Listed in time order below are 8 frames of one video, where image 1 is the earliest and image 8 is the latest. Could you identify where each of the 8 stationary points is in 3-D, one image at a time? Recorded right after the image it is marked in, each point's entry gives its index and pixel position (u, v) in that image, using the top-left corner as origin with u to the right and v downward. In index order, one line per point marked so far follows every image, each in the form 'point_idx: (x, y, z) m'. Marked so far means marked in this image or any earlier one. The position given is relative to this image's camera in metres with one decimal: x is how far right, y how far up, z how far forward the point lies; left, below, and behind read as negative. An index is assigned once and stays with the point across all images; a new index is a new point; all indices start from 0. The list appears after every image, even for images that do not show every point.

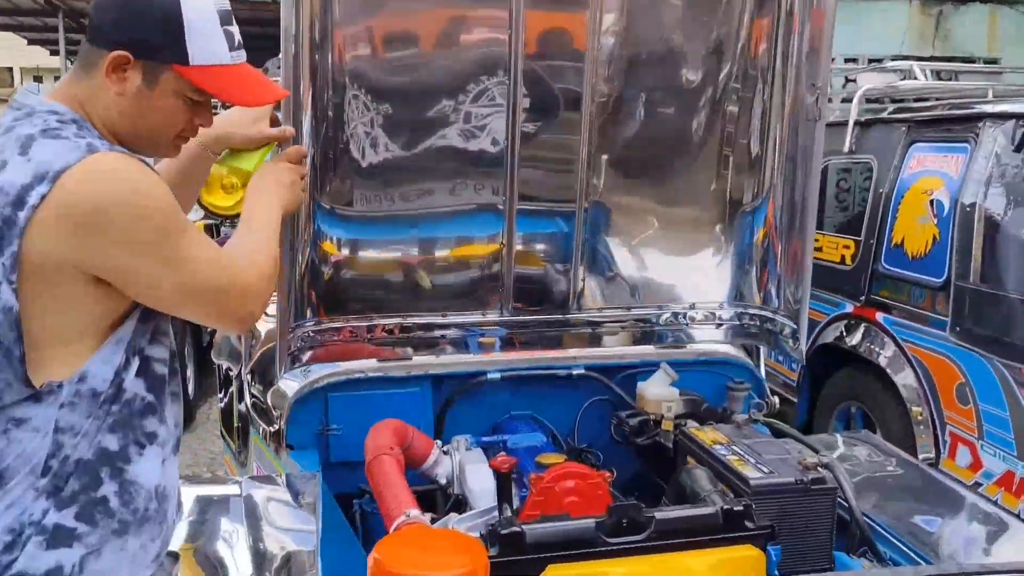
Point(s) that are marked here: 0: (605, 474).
0: (+0.3, -0.5, +2.5) m
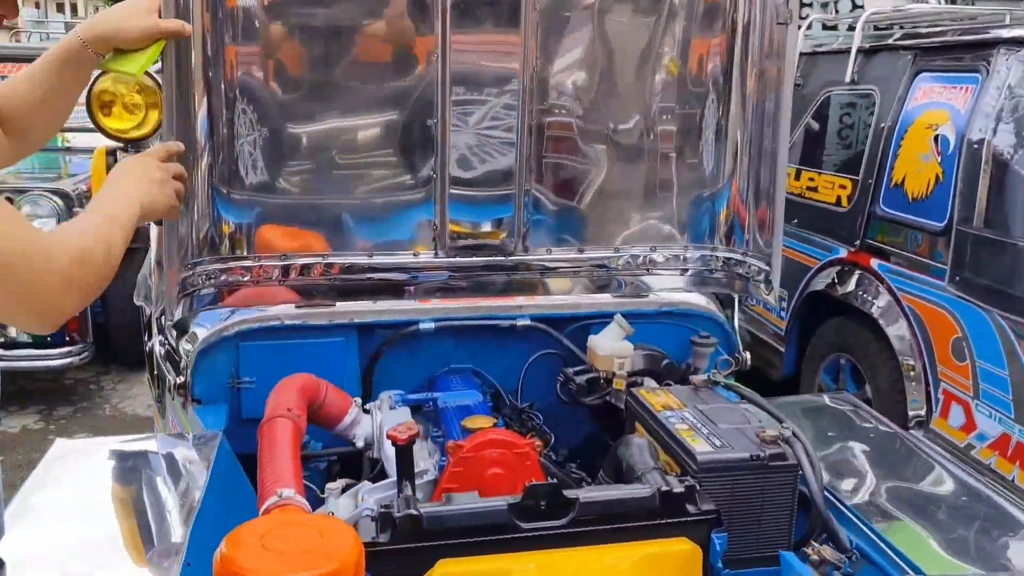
0: (+0.1, -0.4, +2.2) m
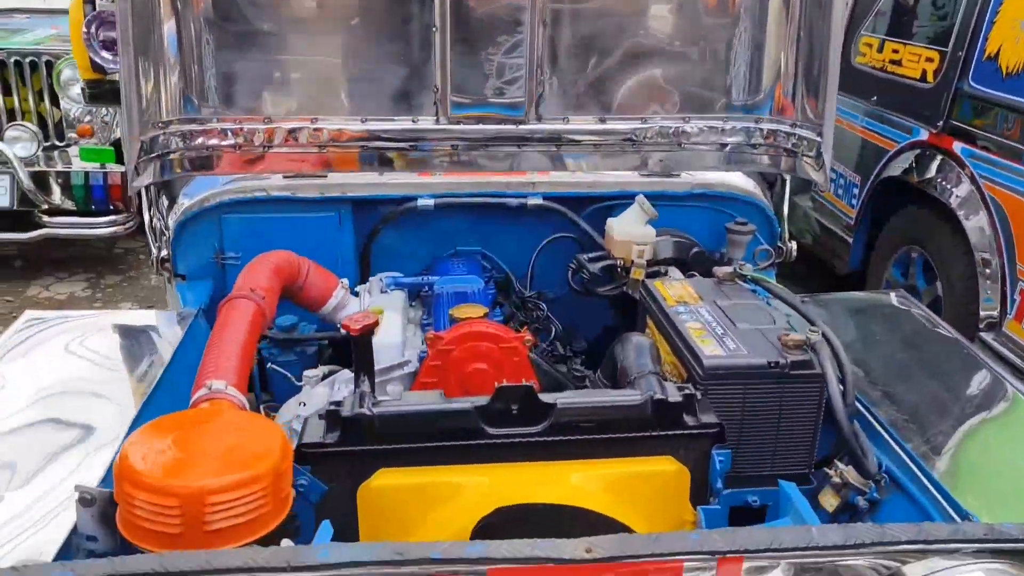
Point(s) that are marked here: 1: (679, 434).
0: (0.0, -0.1, +2.0) m
1: (+0.3, -0.3, +1.6) m
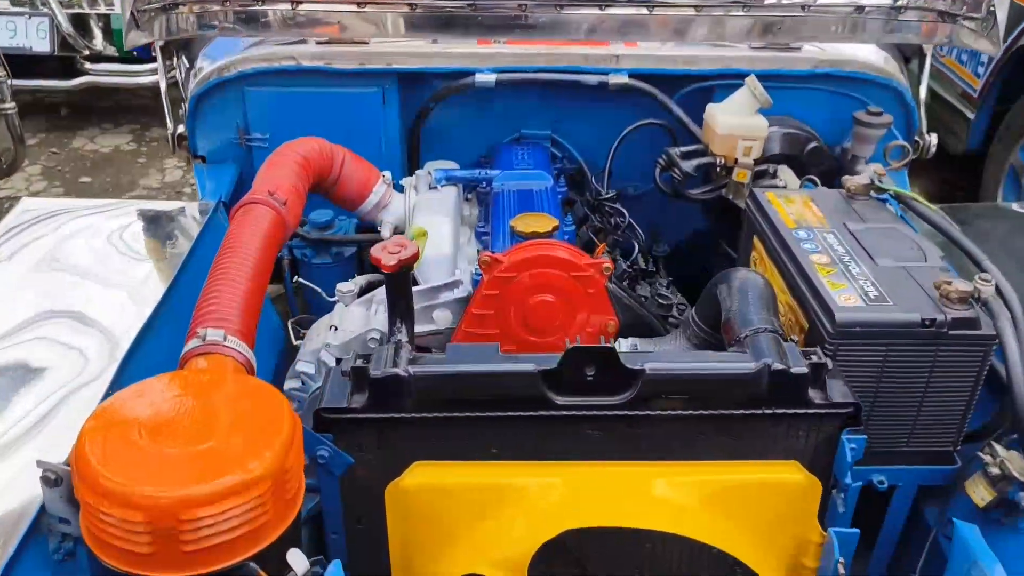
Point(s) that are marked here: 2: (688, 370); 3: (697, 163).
0: (+0.2, +0.1, +1.6) m
1: (+0.4, -0.2, +1.3) m
2: (+0.2, -0.1, +1.2) m
3: (+0.4, +0.3, +2.0) m
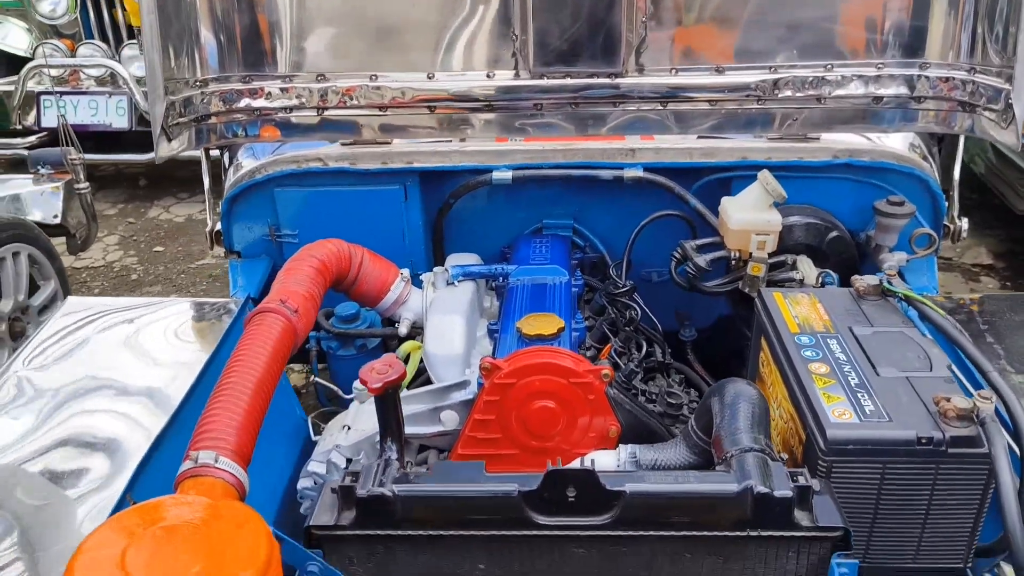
0: (+0.2, -0.1, +1.6) m
1: (+0.4, -0.4, +1.2) m
2: (+0.2, -0.3, +1.2) m
3: (+0.4, +0.1, +2.0) m
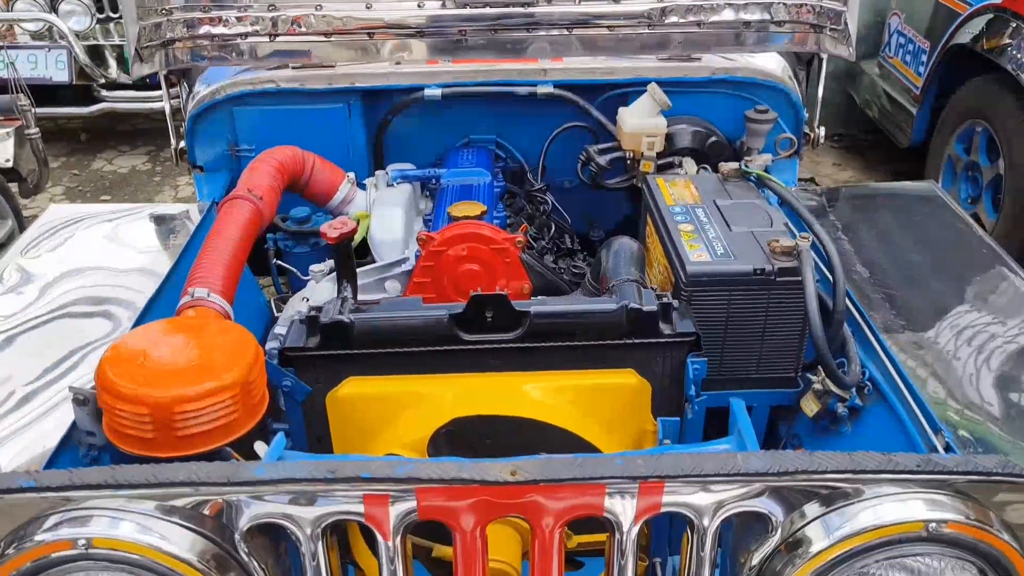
0: (0.0, +0.1, +2.0) m
1: (+0.3, -0.1, +1.6) m
2: (+0.1, 0.0, +1.6) m
3: (+0.3, +0.4, +2.3) m
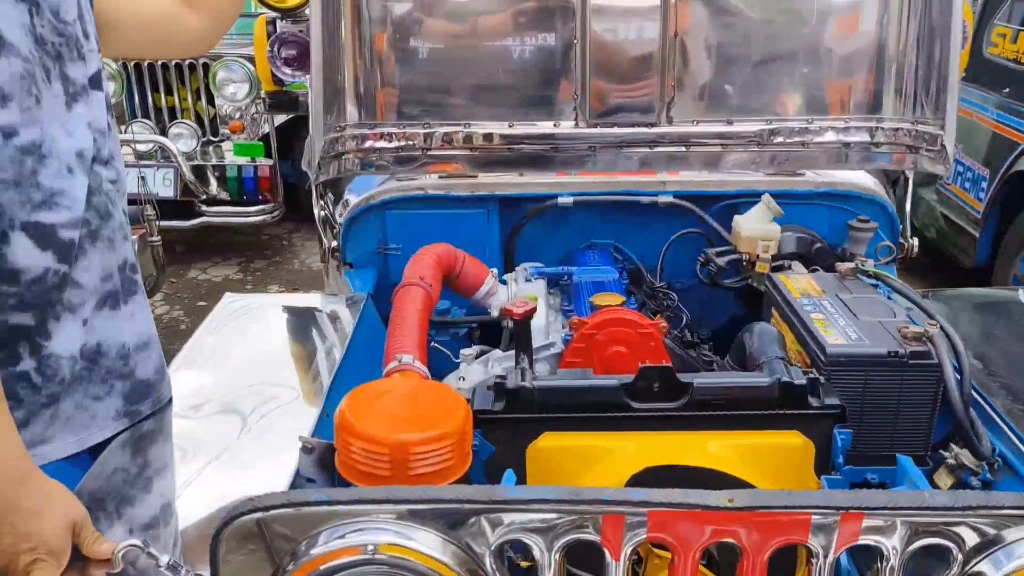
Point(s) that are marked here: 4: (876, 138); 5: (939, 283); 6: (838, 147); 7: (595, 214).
0: (+0.4, -0.1, +2.2) m
1: (+0.6, -0.3, +1.8) m
2: (+0.4, -0.2, +1.8) m
3: (+0.6, +0.1, +2.6) m
4: (+1.1, +0.4, +2.6) m
5: (+2.7, 0.0, +5.5) m
6: (+1.0, +0.4, +2.6) m
7: (+0.3, +0.2, +2.8) m
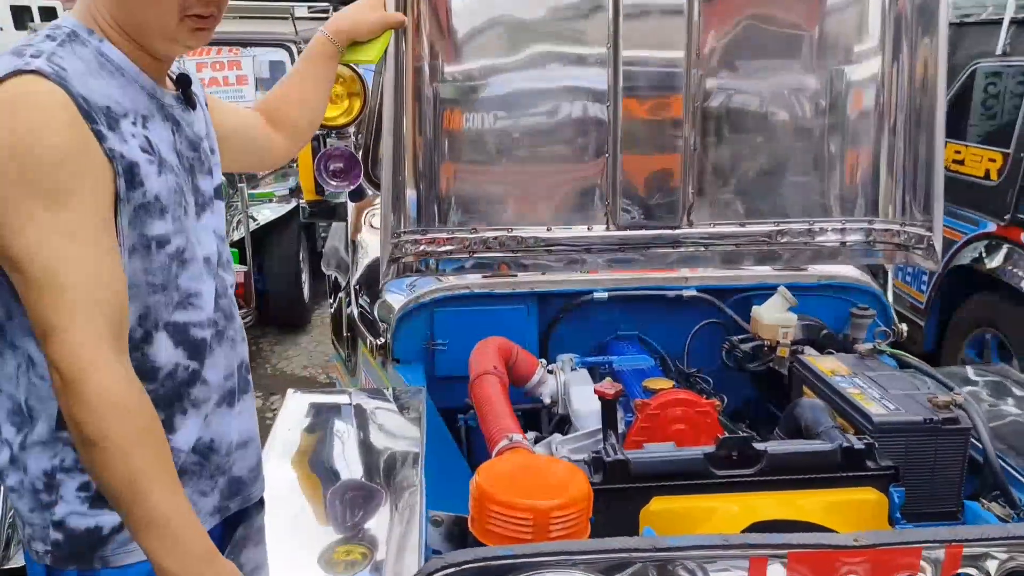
0: (+0.6, -0.3, +2.4) m
1: (+0.8, -0.4, +2.1) m
2: (+0.7, -0.4, +2.0) m
3: (+0.8, -0.2, +2.9) m
4: (+1.2, +0.2, +2.9) m
5: (+2.6, -0.6, +6.0) m
6: (+1.1, +0.1, +3.0) m
7: (+0.4, -0.1, +3.1) m
